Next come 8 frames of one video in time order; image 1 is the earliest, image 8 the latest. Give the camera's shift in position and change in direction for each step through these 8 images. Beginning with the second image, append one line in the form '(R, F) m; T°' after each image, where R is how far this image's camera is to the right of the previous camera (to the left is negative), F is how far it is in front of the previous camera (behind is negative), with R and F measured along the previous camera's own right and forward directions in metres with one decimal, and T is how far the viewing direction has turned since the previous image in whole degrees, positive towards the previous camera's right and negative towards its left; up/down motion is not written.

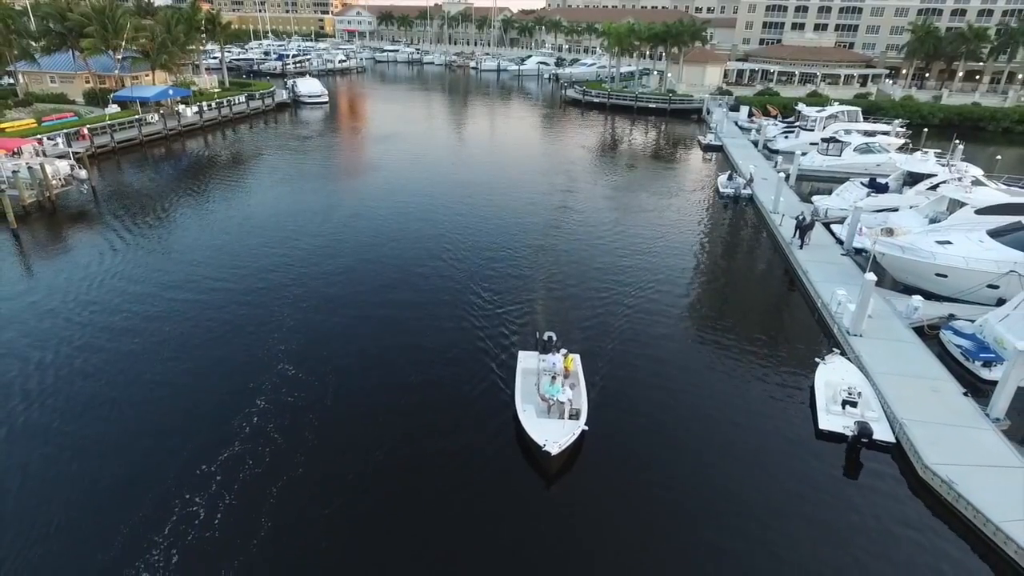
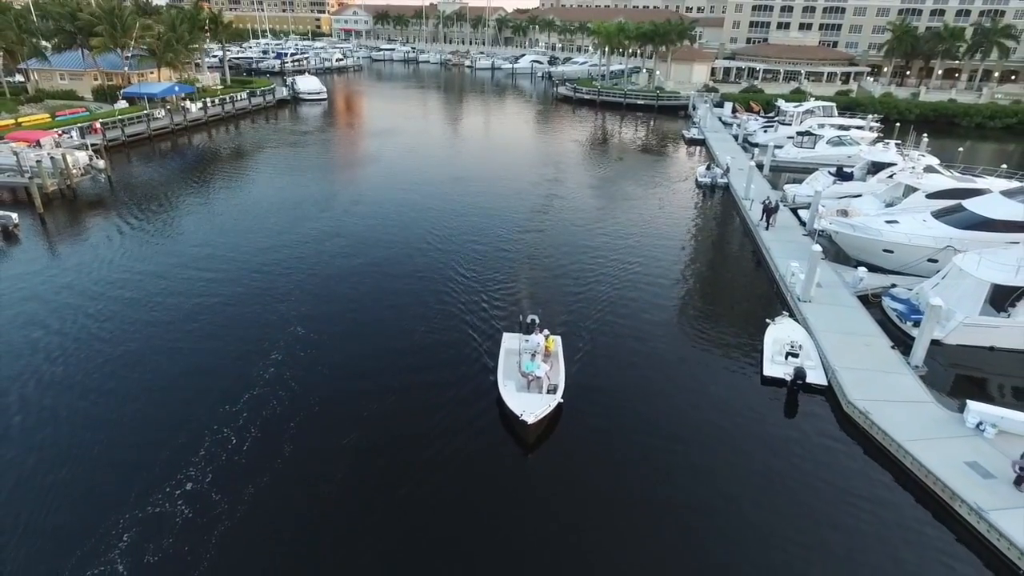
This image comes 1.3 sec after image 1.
(+0.4, -2.5) m; 0°
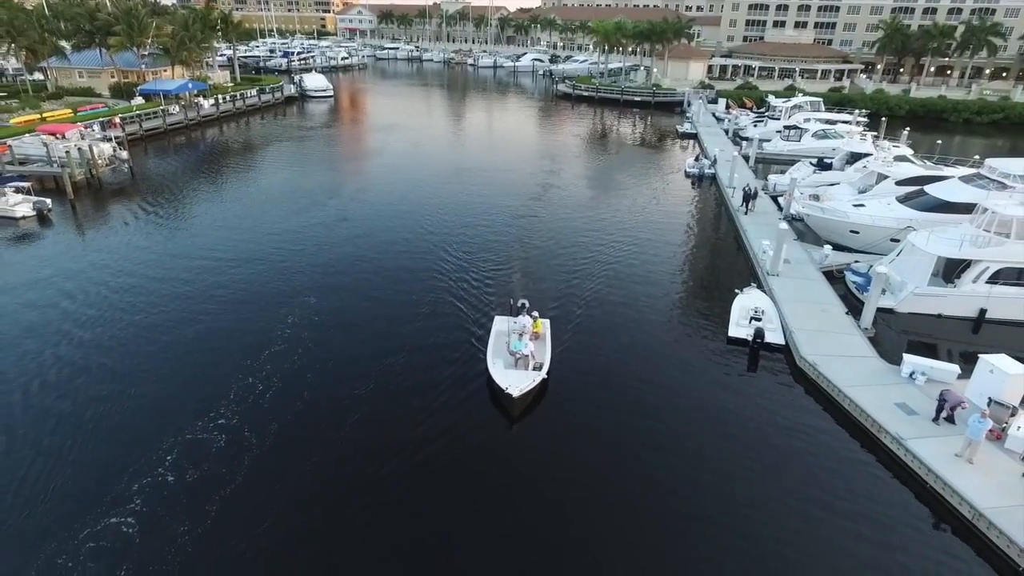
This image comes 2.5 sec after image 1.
(+0.4, -2.3) m; 0°
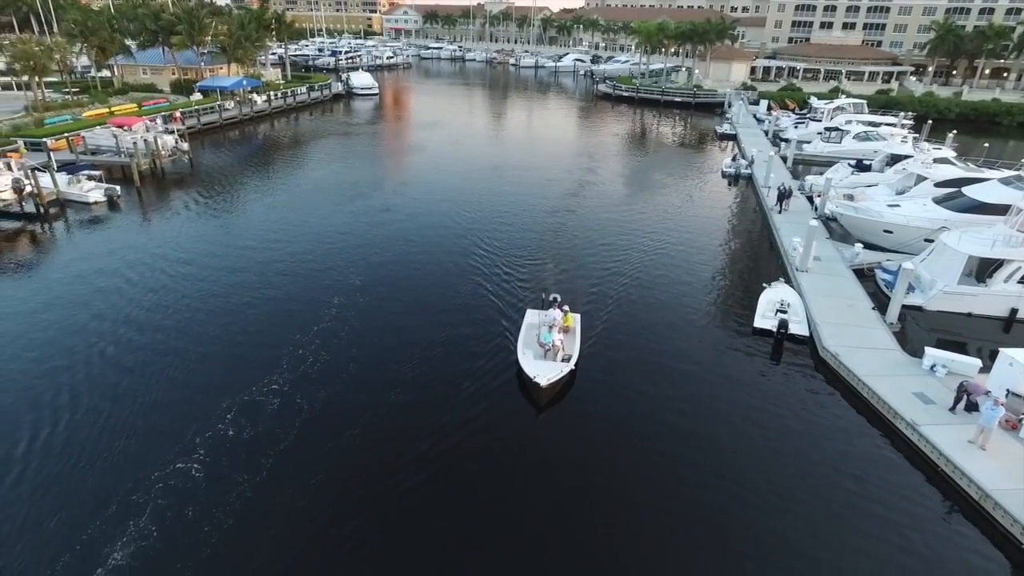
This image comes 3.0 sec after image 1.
(+0.1, -1.2) m; -3°
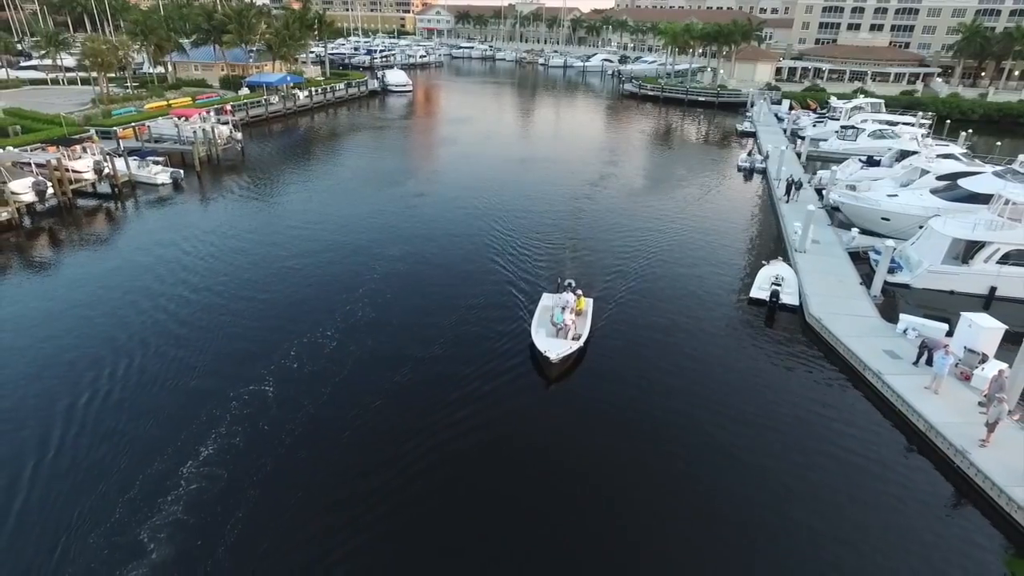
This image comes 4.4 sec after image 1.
(+0.2, -2.9) m; -2°
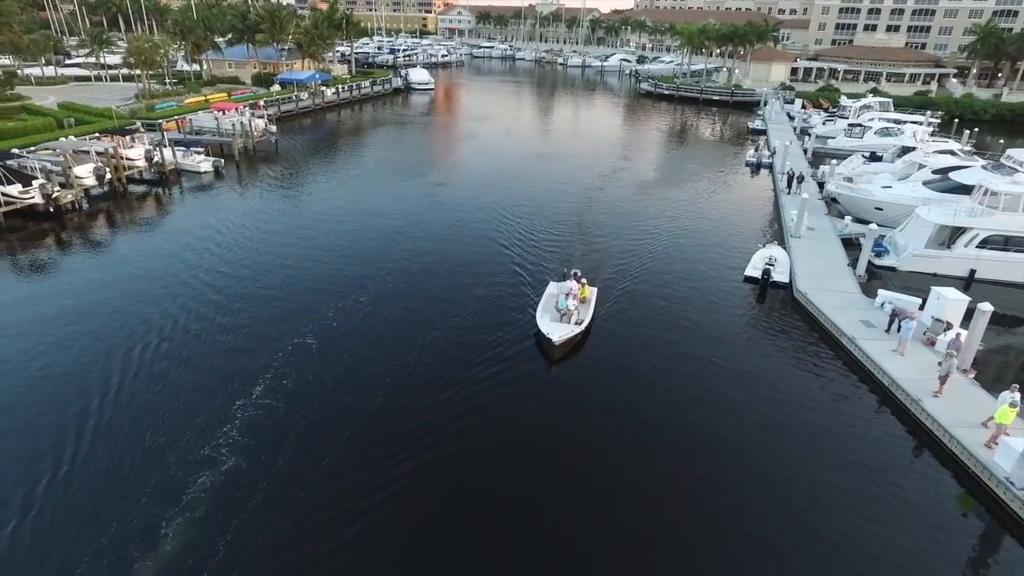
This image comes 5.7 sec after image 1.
(+0.1, -2.5) m; -2°
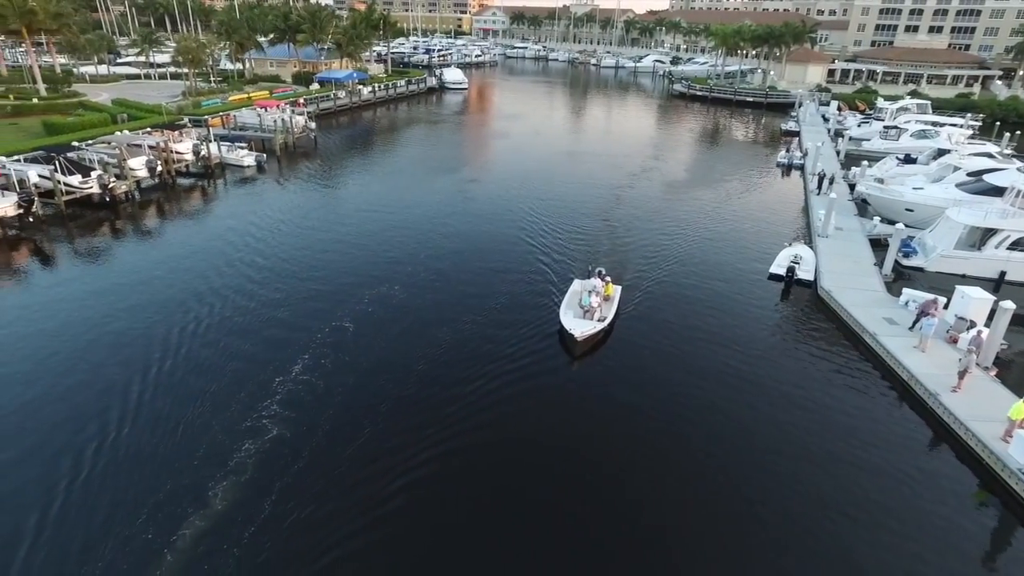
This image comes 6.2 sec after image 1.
(+0.1, -0.9) m; -3°
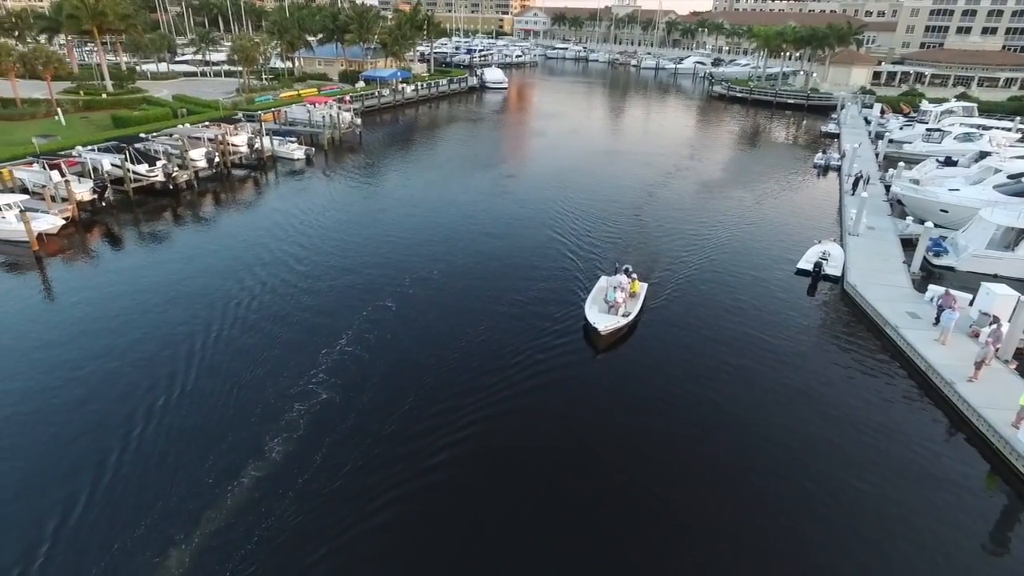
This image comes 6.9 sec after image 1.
(+0.1, -1.3) m; -3°
